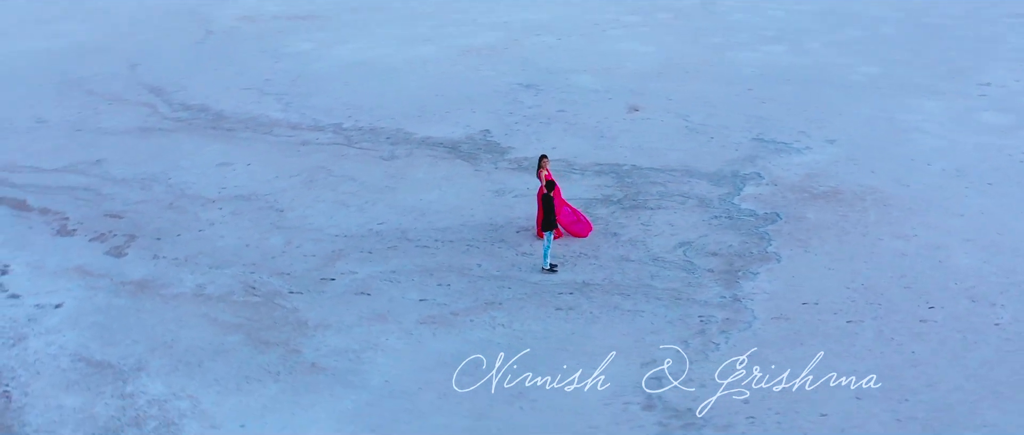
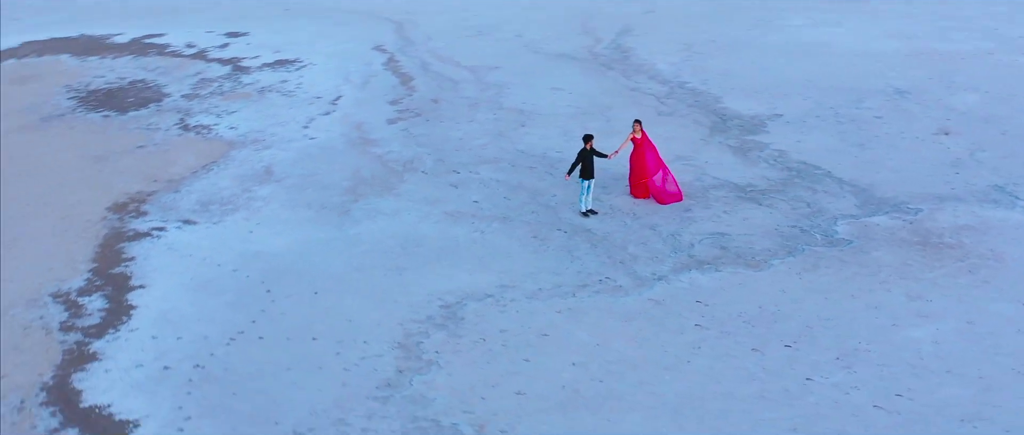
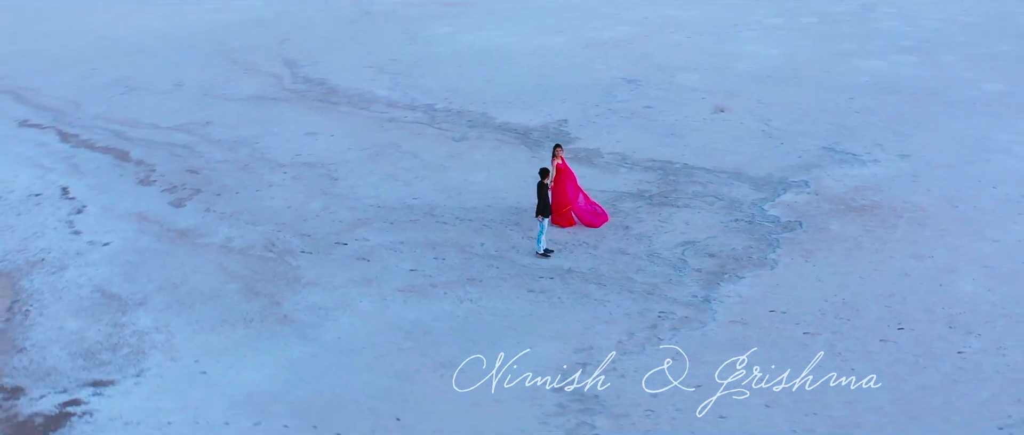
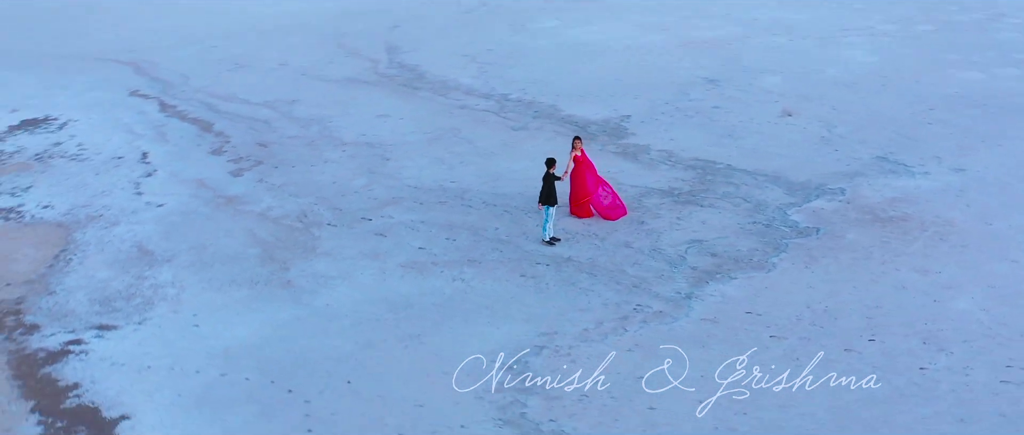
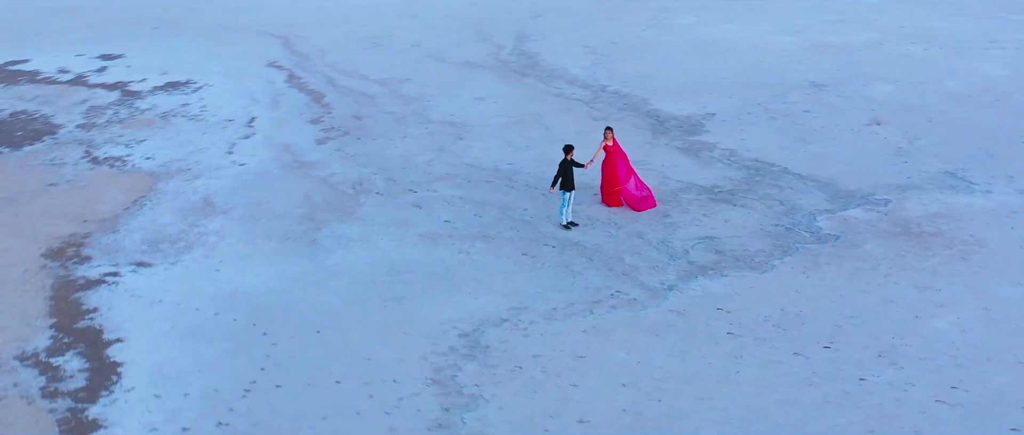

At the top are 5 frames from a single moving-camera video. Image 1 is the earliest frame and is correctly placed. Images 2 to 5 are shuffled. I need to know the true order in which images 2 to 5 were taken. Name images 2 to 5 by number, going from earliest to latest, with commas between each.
3, 4, 5, 2
